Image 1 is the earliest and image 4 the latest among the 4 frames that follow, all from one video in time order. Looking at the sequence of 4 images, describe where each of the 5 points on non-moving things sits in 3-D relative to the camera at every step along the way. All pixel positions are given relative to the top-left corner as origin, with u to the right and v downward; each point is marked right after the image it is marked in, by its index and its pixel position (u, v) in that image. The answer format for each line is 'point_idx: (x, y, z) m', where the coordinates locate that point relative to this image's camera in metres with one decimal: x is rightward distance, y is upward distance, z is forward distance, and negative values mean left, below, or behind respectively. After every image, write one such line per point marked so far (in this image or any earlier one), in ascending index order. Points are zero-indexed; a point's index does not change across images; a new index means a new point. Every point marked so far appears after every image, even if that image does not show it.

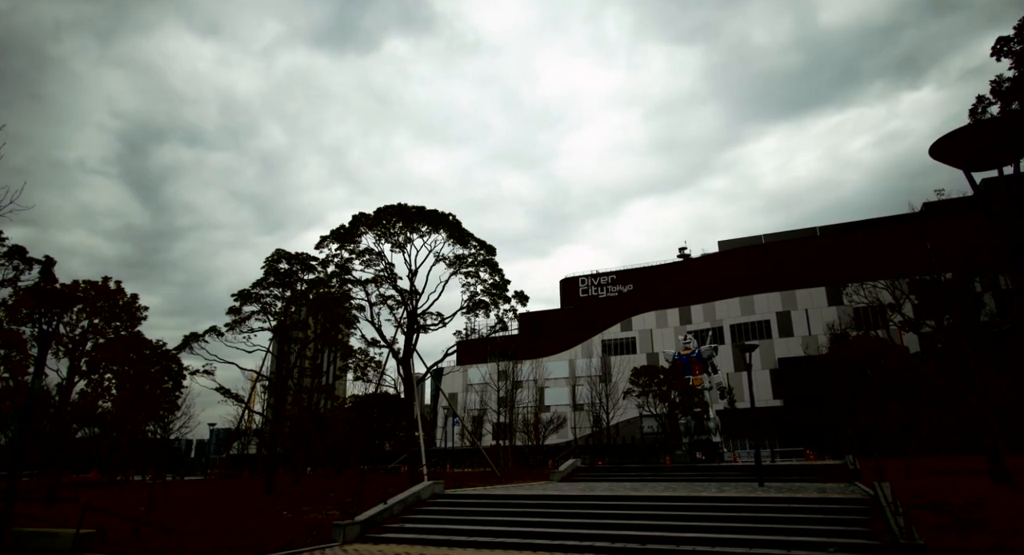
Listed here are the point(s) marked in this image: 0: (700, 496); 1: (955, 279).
0: (+4.9, -5.6, +14.9) m
1: (+12.1, -0.1, +15.9) m
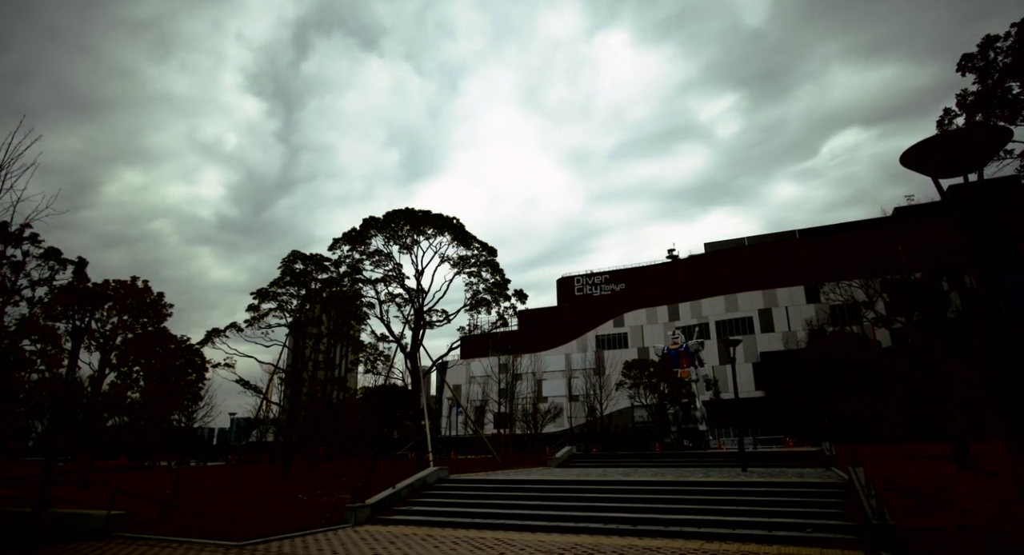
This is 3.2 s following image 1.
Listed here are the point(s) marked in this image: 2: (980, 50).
0: (+4.9, -5.6, +15.9) m
1: (+12.1, -0.1, +16.8) m
2: (+11.0, +5.3, +13.4) m
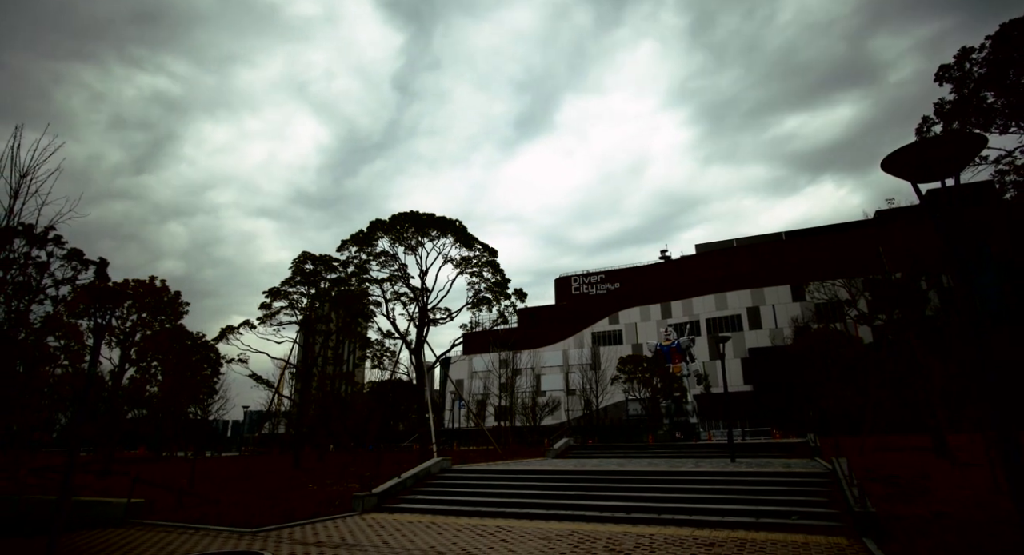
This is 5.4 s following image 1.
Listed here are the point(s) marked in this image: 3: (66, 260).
0: (+4.9, -5.6, +16.6) m
1: (+12.1, -0.1, +17.5) m
2: (+11.0, +5.3, +14.1) m
3: (-11.5, +0.5, +14.7) m
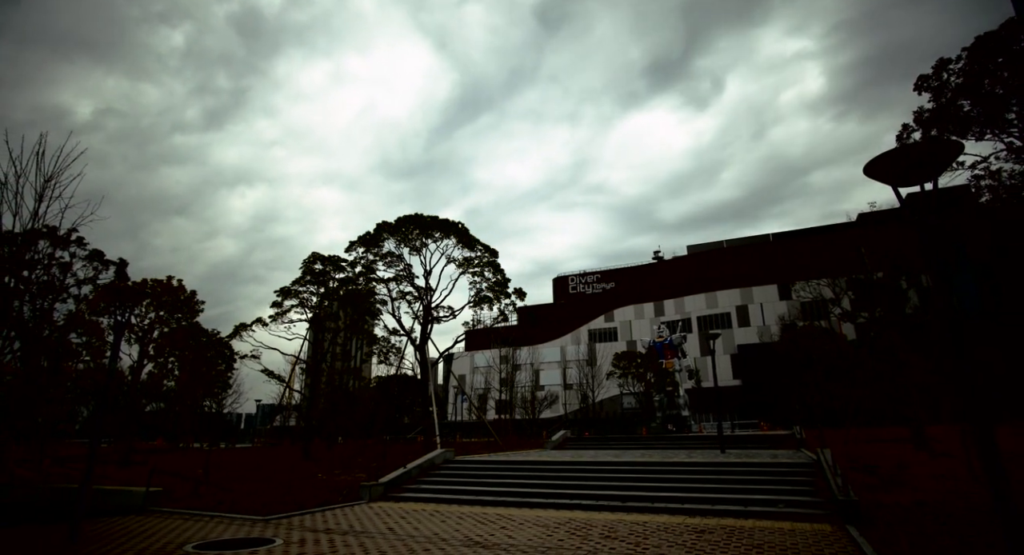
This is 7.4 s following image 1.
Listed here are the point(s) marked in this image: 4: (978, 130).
0: (+4.9, -5.6, +17.3) m
1: (+12.1, -0.1, +18.2) m
2: (+11.0, +5.3, +14.8) m
3: (-11.5, +0.5, +15.4) m
4: (+11.7, +3.7, +14.3) m
